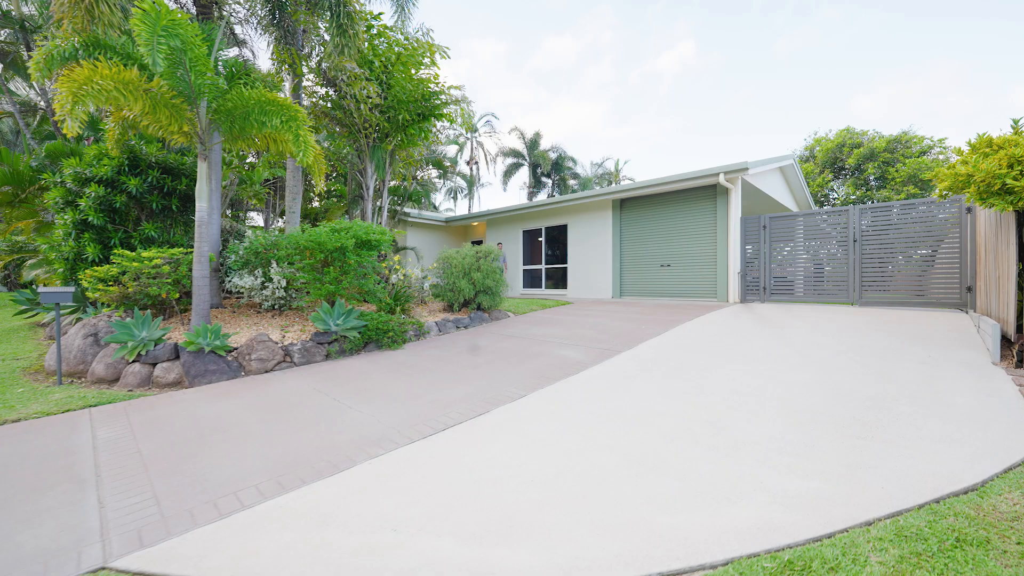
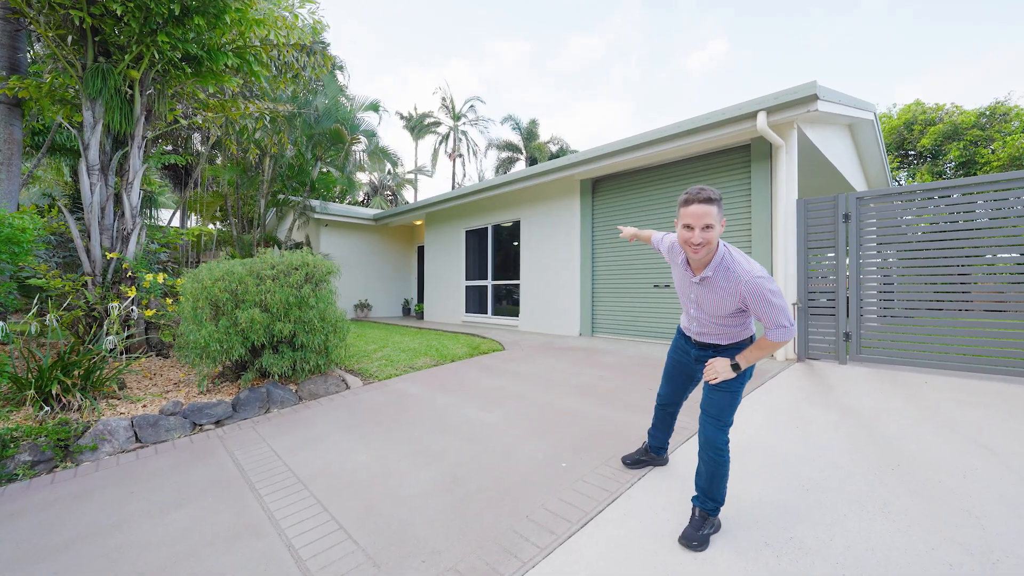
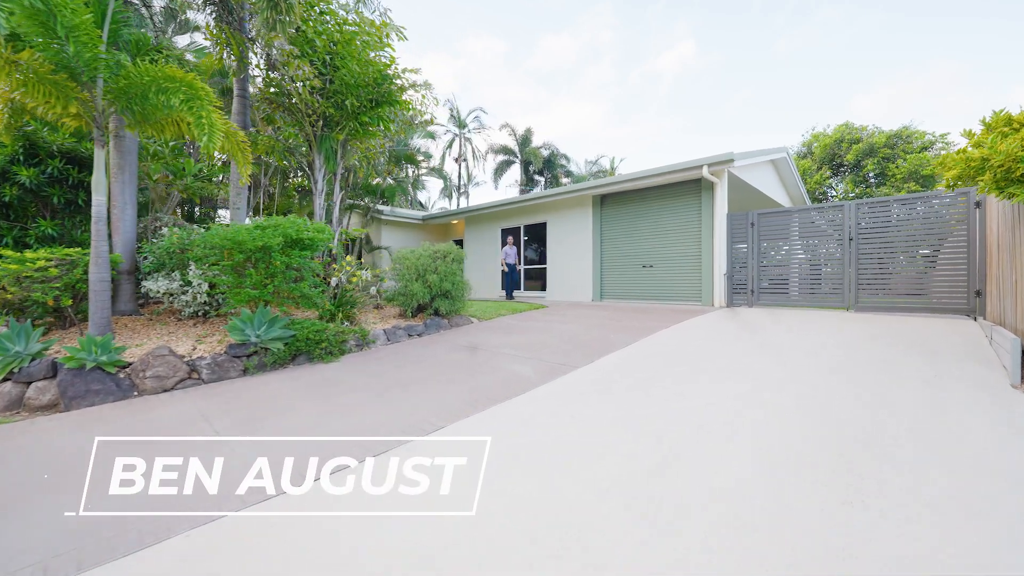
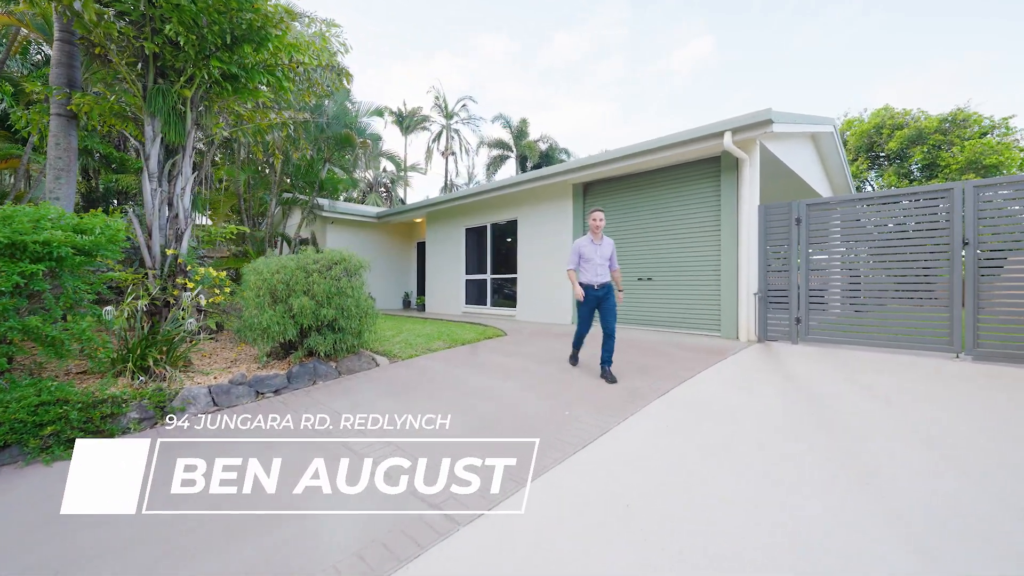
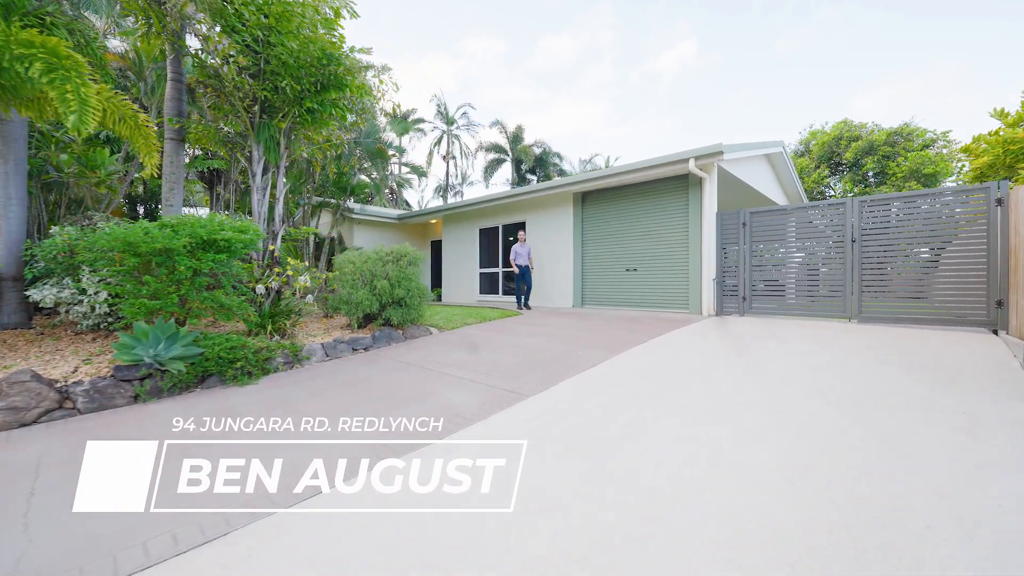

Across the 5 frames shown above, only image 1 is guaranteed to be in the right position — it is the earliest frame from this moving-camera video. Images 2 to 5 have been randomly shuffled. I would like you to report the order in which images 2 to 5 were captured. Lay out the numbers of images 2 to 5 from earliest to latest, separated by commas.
3, 5, 4, 2
